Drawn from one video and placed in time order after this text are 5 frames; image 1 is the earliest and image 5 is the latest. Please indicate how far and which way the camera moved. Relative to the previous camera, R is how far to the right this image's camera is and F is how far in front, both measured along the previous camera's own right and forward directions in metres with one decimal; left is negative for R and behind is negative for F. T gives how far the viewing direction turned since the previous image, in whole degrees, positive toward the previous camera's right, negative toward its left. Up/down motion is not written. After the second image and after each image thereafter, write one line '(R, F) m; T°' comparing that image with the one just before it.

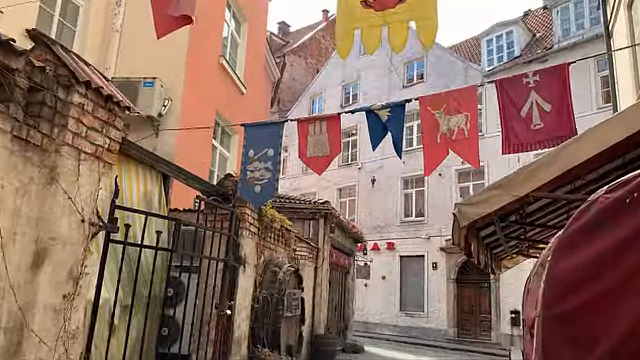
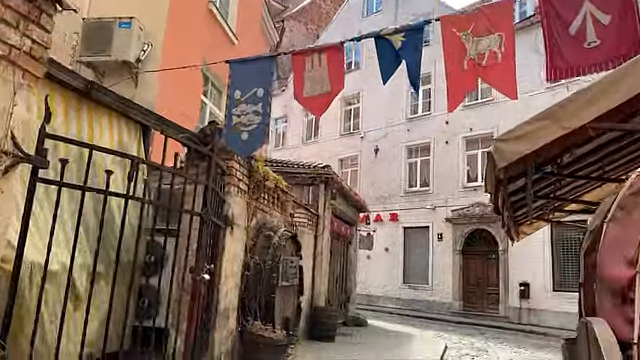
(0.0, +0.9) m; 0°
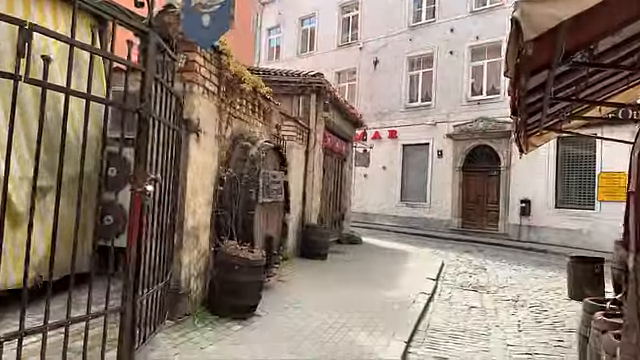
(+0.2, +0.8) m; 0°
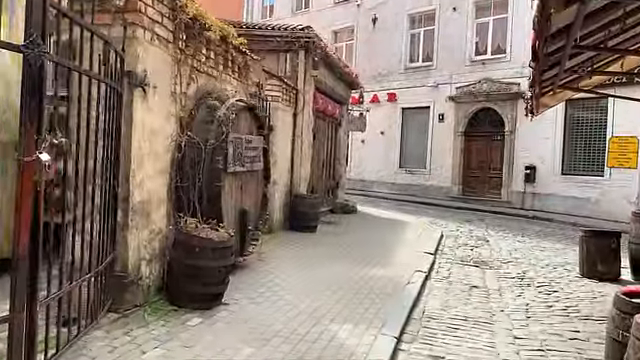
(+0.2, +0.8) m; 0°
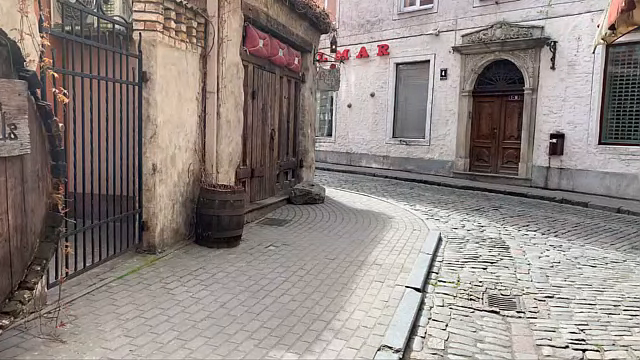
(+0.9, +3.3) m; -1°
